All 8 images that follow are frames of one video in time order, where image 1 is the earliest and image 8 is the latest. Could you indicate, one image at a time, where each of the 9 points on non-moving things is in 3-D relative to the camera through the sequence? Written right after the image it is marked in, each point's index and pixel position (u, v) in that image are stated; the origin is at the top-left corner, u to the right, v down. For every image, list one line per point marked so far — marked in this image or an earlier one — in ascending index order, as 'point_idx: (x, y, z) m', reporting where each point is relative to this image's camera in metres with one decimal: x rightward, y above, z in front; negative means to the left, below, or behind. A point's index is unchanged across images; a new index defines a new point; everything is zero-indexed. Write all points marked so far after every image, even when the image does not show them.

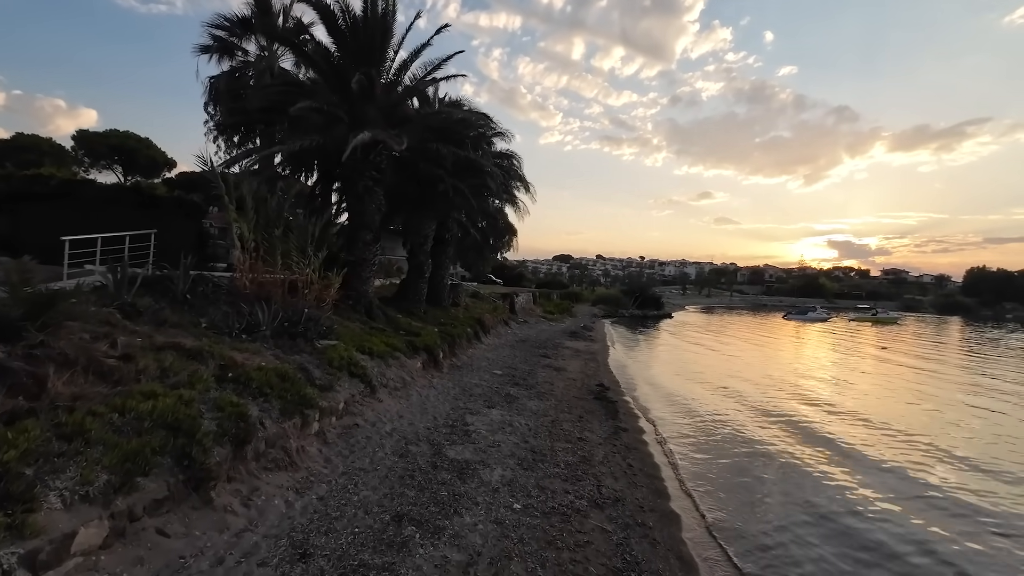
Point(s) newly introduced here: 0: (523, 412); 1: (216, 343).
0: (+0.3, -3.4, +13.6) m
1: (-5.7, -1.1, +9.5) m
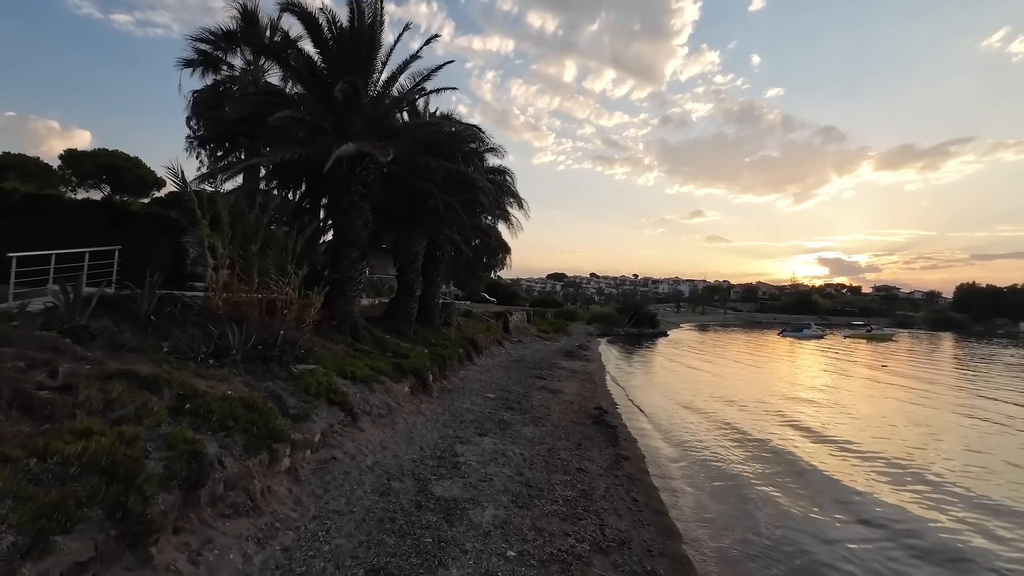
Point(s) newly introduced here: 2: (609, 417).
0: (+0.1, -3.9, +12.6) m
1: (-5.8, -1.4, +8.6) m
2: (+3.4, -4.5, +17.1) m
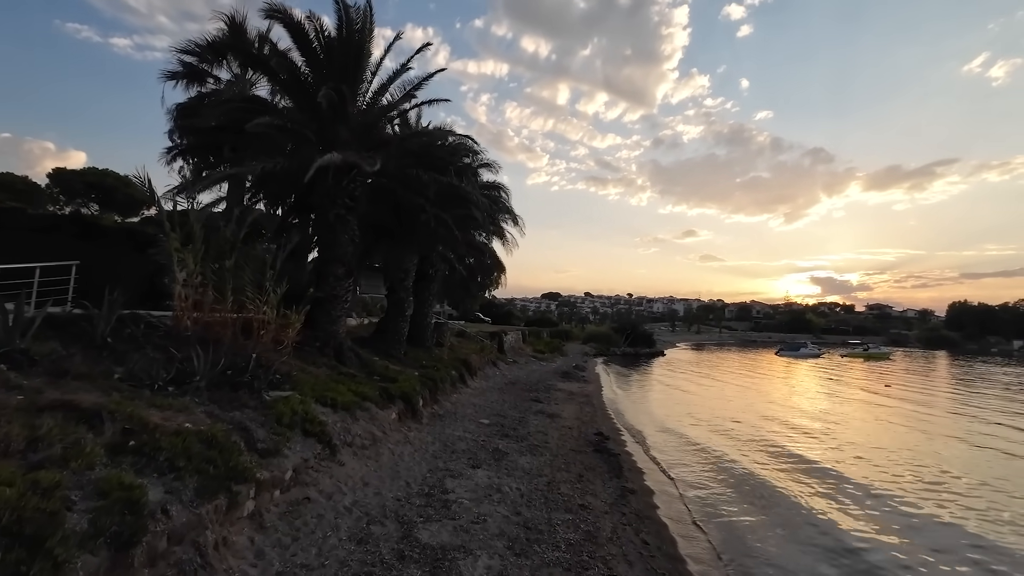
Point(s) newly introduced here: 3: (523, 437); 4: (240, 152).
0: (0.0, -4.3, +11.6) m
1: (-5.9, -1.7, +7.6) m
2: (+3.2, -5.1, +16.1) m
3: (+0.3, -4.6, +15.2) m
4: (-8.0, +4.0, +14.5) m
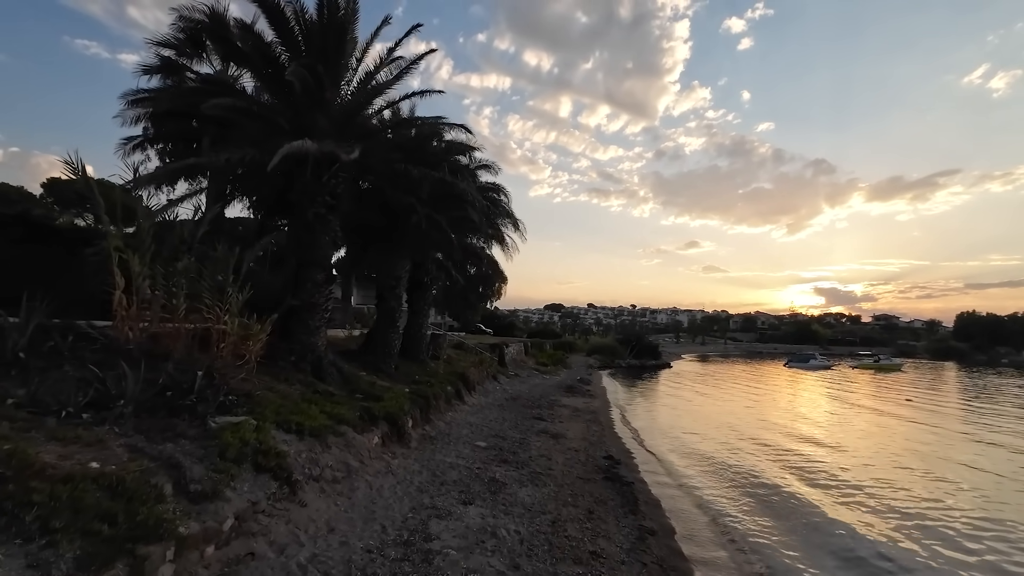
0: (0.0, -4.4, +9.9) m
1: (-6.0, -1.7, +6.0) m
2: (+3.2, -5.3, +14.4) m
3: (+0.3, -4.8, +13.5) m
4: (-8.0, +3.8, +13.0) m
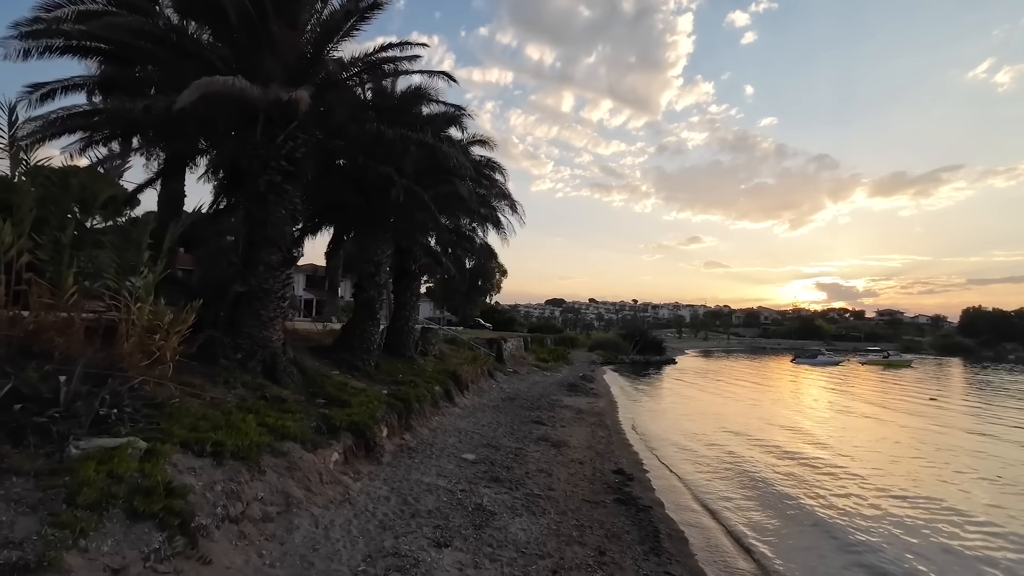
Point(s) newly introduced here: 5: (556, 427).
0: (-0.2, -4.1, +7.6) m
1: (-6.1, -1.4, +3.7) m
2: (+3.0, -4.9, +12.1) m
3: (+0.2, -4.4, +11.2) m
4: (-8.1, +4.2, +10.7) m
5: (+1.6, -5.1, +18.0) m
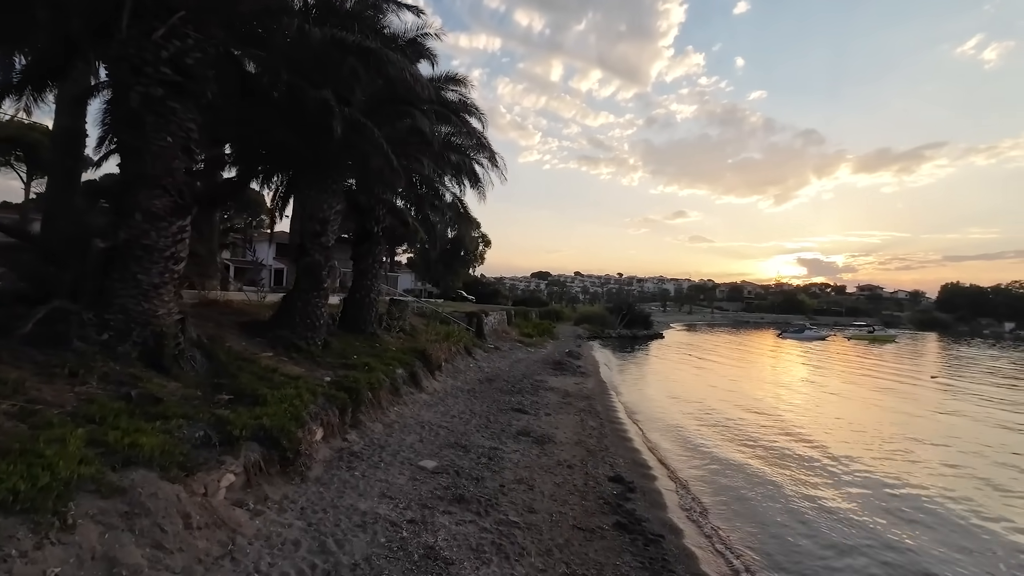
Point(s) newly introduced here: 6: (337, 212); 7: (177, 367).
0: (-0.6, -3.6, +5.0) m
1: (-6.4, -1.1, +0.8) m
2: (+2.5, -4.2, +9.6) m
3: (-0.4, -3.7, +8.6) m
4: (-8.6, +4.9, +7.4) m
5: (+0.9, -4.0, +15.4) m
6: (-5.1, +2.1, +14.4) m
7: (-5.7, -1.3, +8.3) m
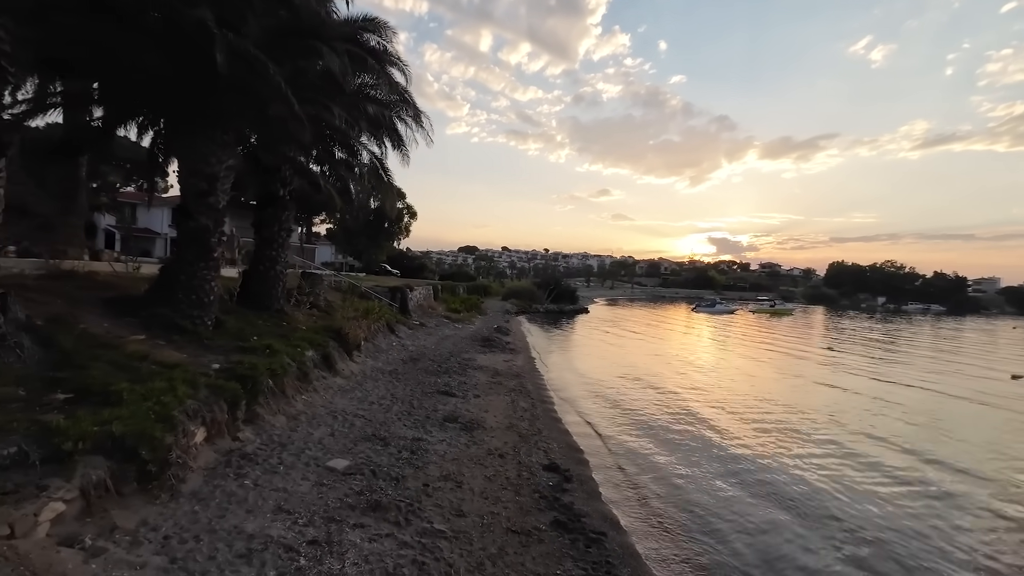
0: (-1.2, -3.3, +3.8) m
1: (-6.3, -1.0, -1.3) m
2: (+1.2, -3.7, +8.9) m
3: (-1.5, -3.3, +7.4) m
4: (-9.4, +5.3, +4.6) m
5: (-1.3, -3.2, +14.4) m
6: (-6.9, +2.9, +12.2) m
7: (-6.7, -0.8, +6.3) m
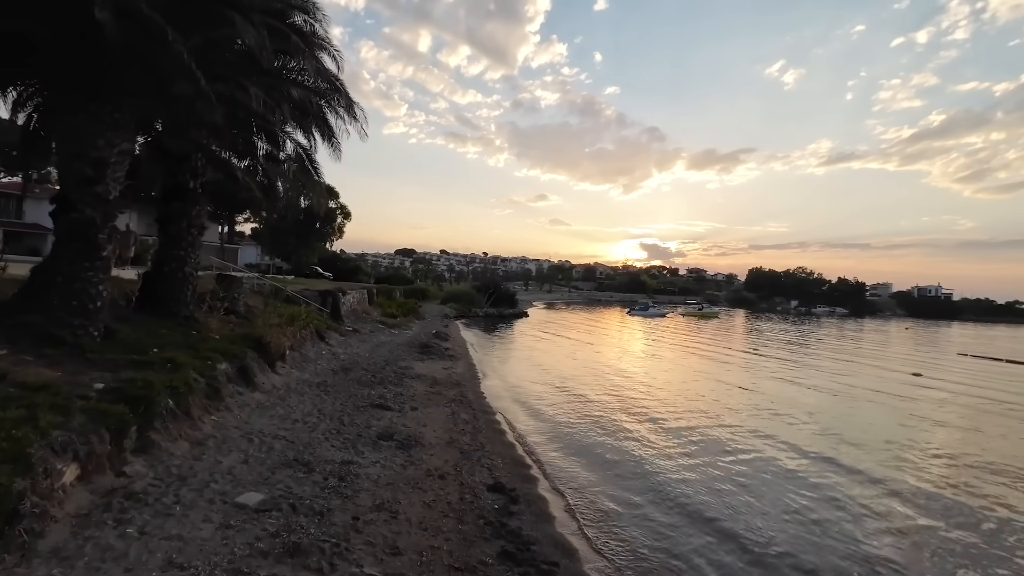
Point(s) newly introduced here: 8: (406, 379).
0: (-1.5, -3.4, +2.9) m
1: (-6.0, -1.1, -2.8) m
2: (+0.2, -3.8, +8.2) m
3: (-2.3, -3.3, +6.4) m
4: (-9.7, +5.2, +2.7) m
5: (-2.9, -3.3, +13.3) m
6: (-8.2, +2.8, +10.5) m
7: (-7.3, -0.9, +4.7) m
8: (-3.8, -3.3, +17.8) m
